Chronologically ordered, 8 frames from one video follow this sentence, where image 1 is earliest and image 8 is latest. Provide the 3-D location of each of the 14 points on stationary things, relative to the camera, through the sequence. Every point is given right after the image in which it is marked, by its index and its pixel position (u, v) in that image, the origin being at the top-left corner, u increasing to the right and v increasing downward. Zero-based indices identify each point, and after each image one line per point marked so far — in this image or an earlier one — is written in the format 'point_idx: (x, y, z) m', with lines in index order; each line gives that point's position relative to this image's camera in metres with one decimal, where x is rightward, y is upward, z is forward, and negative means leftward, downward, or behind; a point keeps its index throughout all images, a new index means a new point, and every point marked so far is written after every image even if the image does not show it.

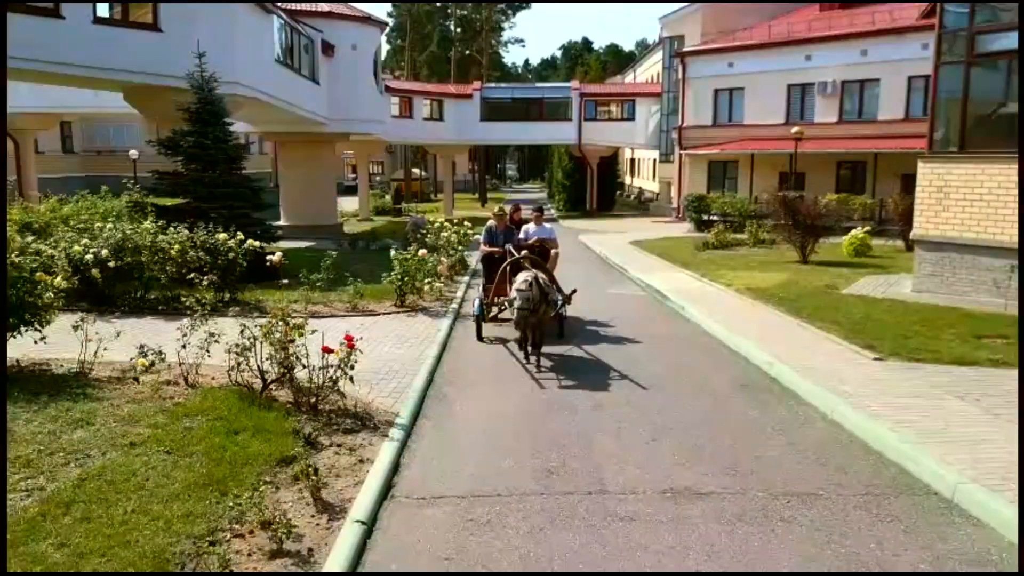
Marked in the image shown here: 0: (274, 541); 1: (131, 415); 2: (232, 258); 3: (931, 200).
0: (-1.5, -1.6, +4.2) m
1: (-3.5, -1.1, +6.2) m
2: (-4.7, +0.5, +11.5) m
3: (+7.7, +1.6, +12.5) m
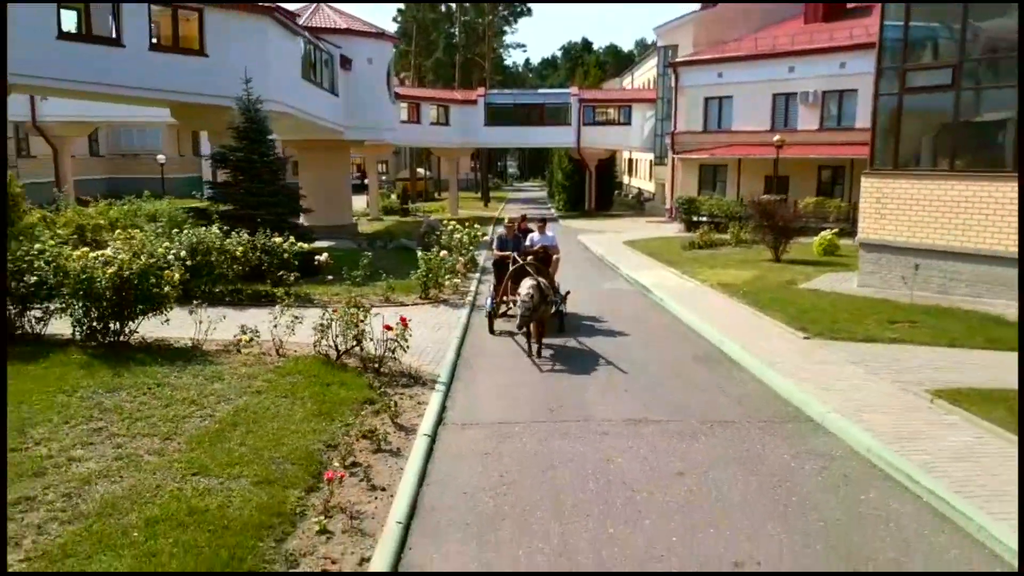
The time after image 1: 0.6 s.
0: (-1.3, -1.5, +6.6) m
1: (-3.3, -1.0, +8.5) m
2: (-4.6, +0.6, +13.8) m
3: (+7.9, +1.7, +14.8) m
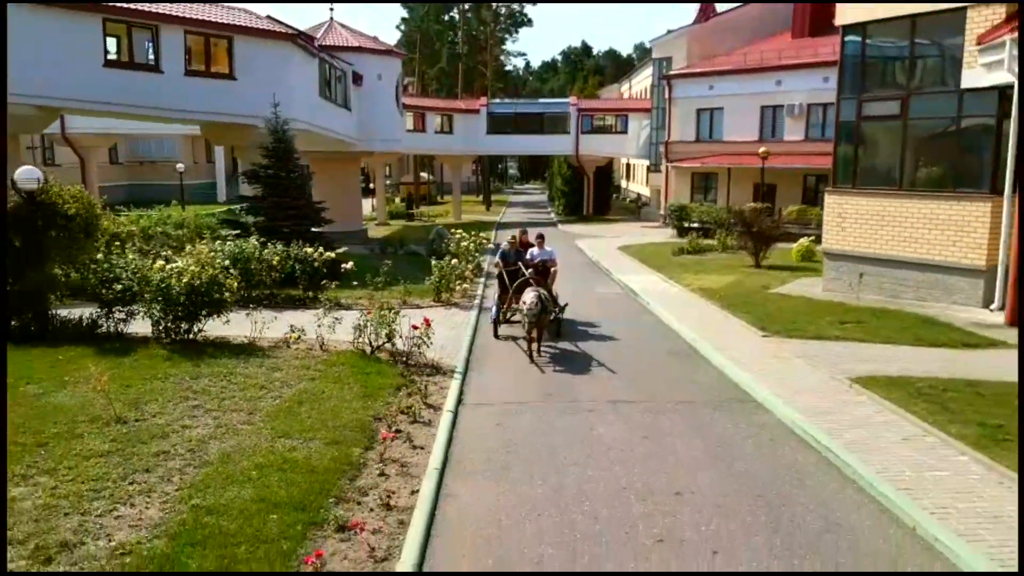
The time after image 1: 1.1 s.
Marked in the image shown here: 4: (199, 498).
0: (-1.2, -1.6, +8.5) m
1: (-3.3, -1.1, +10.4) m
2: (-4.5, +0.5, +15.7) m
3: (+7.9, +1.6, +16.7) m
4: (-2.8, -1.9, +6.1) m
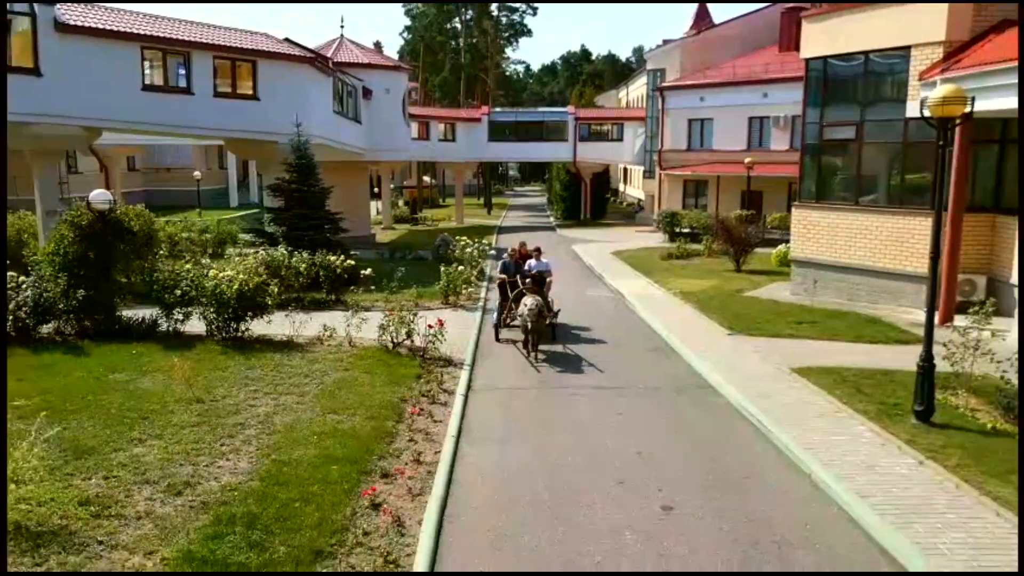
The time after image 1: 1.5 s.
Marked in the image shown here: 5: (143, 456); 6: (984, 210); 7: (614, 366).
0: (-1.2, -1.7, +10.4) m
1: (-3.3, -1.2, +12.4) m
2: (-4.5, +0.4, +17.6) m
3: (+7.9, +1.5, +18.6) m
4: (-2.8, -2.0, +8.0) m
5: (-4.3, -1.9, +7.9) m
6: (+10.9, +1.8, +15.6) m
7: (+1.9, -1.5, +12.7) m
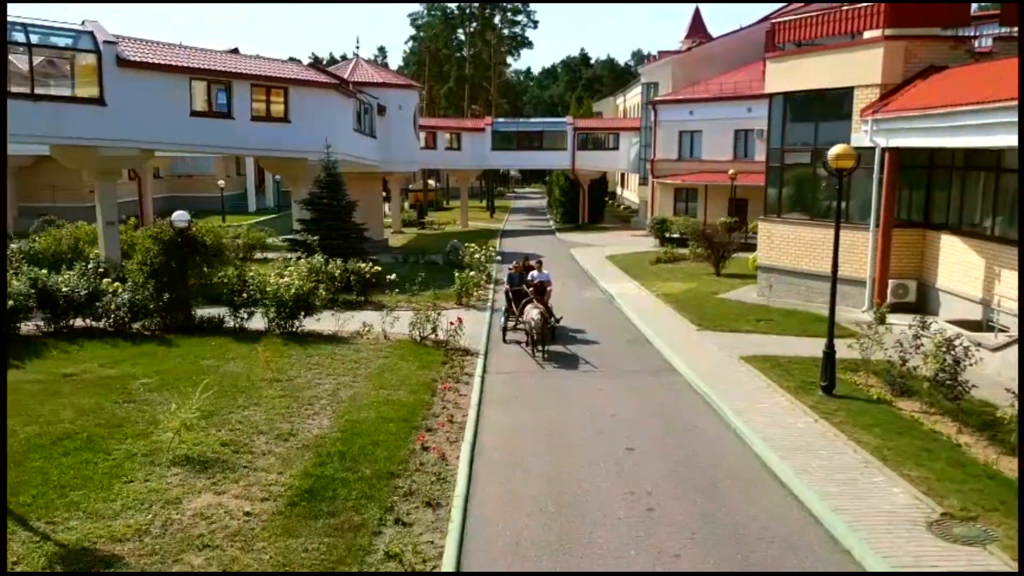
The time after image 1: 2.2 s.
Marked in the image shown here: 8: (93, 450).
0: (-1.1, -1.8, +13.4) m
1: (-3.1, -1.3, +15.3) m
2: (-4.4, +0.3, +20.6) m
3: (+8.1, +1.4, +21.5) m
4: (-2.7, -2.1, +11.0) m
5: (-4.2, -2.0, +10.8) m
6: (+11.0, +1.7, +18.5) m
7: (+2.1, -1.6, +15.6) m
8: (-5.7, -2.2, +9.2) m
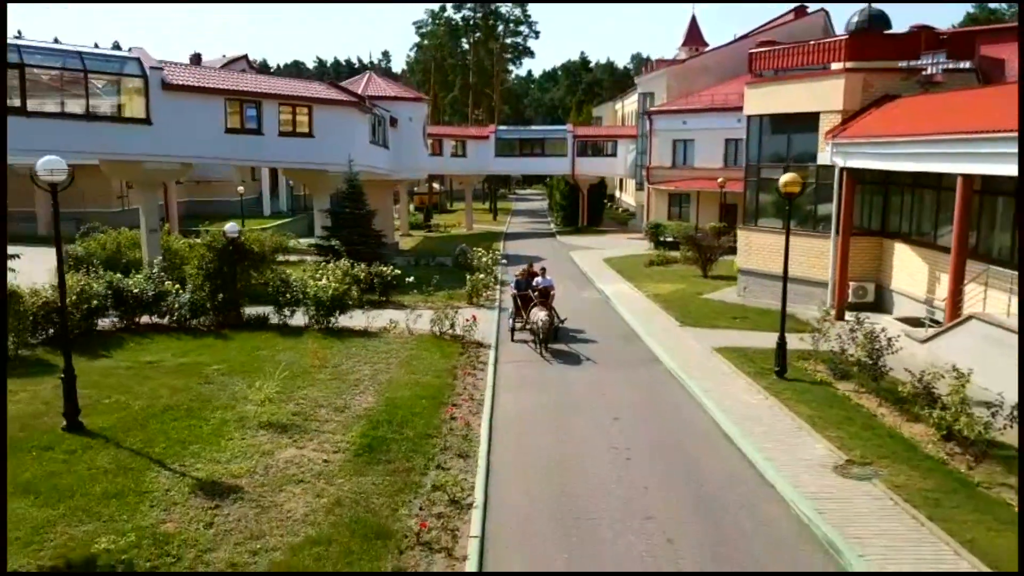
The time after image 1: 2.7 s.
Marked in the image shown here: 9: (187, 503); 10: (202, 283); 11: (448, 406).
0: (-0.9, -1.9, +15.9) m
1: (-2.9, -1.4, +17.8) m
2: (-4.2, +0.3, +23.1) m
3: (+8.3, +1.4, +24.0) m
4: (-2.5, -2.1, +13.5) m
5: (-4.0, -2.1, +13.3) m
6: (+11.2, +1.7, +21.0) m
7: (+2.3, -1.6, +18.1) m
8: (-5.5, -2.2, +11.7) m
9: (-4.2, -2.8, +8.8) m
10: (-8.5, +0.1, +18.6) m
11: (-1.2, -2.3, +13.0) m
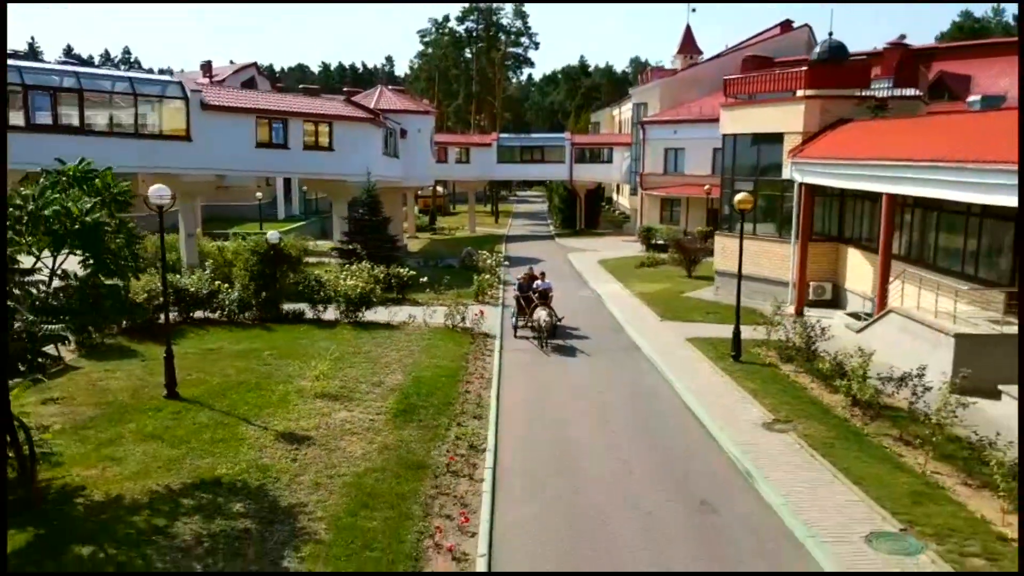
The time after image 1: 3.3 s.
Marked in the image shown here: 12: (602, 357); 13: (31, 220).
0: (-0.9, -1.8, +18.9) m
1: (-2.9, -1.3, +20.8) m
2: (-4.1, +0.3, +26.1) m
3: (+8.4, +1.4, +27.0) m
4: (-2.4, -2.1, +16.5) m
5: (-3.9, -2.1, +16.3) m
6: (+11.3, +1.7, +24.0) m
7: (+2.3, -1.6, +21.1) m
8: (-5.4, -2.2, +14.7) m
9: (-4.1, -2.7, +11.8) m
10: (-8.4, +0.2, +21.6) m
11: (-1.2, -2.2, +16.0) m
12: (+2.4, -1.9, +18.8) m
13: (-6.2, +0.9, +8.7) m
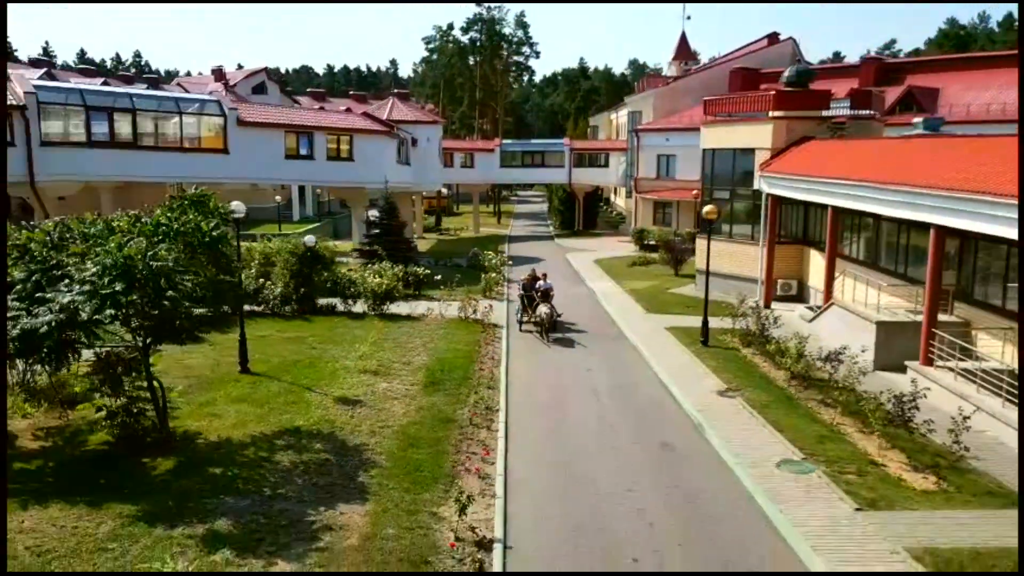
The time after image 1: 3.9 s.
0: (-0.7, -1.7, +22.2) m
1: (-2.7, -1.2, +24.2) m
2: (-3.9, +0.5, +29.4) m
3: (+8.5, +1.5, +30.4) m
4: (-2.2, -2.0, +19.9) m
5: (-3.7, -2.0, +19.7) m
6: (+11.5, +1.8, +27.3) m
7: (+2.5, -1.4, +24.5) m
8: (-5.3, -2.1, +18.1) m
9: (-4.0, -2.7, +15.1) m
10: (-8.3, +0.3, +24.9) m
11: (-1.0, -2.1, +19.4) m
12: (+2.6, -1.8, +22.2) m
13: (-6.1, +1.0, +12.1) m
